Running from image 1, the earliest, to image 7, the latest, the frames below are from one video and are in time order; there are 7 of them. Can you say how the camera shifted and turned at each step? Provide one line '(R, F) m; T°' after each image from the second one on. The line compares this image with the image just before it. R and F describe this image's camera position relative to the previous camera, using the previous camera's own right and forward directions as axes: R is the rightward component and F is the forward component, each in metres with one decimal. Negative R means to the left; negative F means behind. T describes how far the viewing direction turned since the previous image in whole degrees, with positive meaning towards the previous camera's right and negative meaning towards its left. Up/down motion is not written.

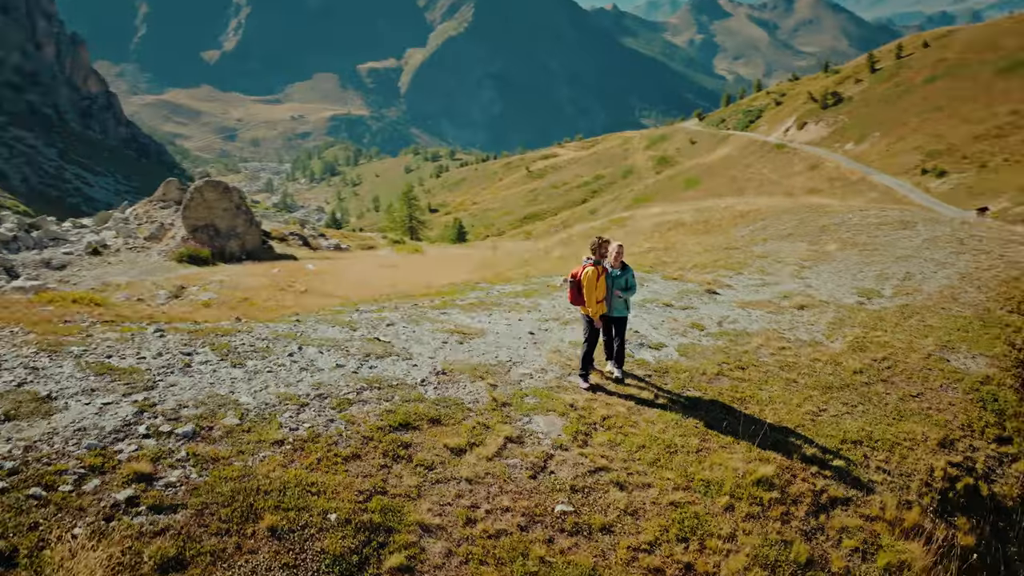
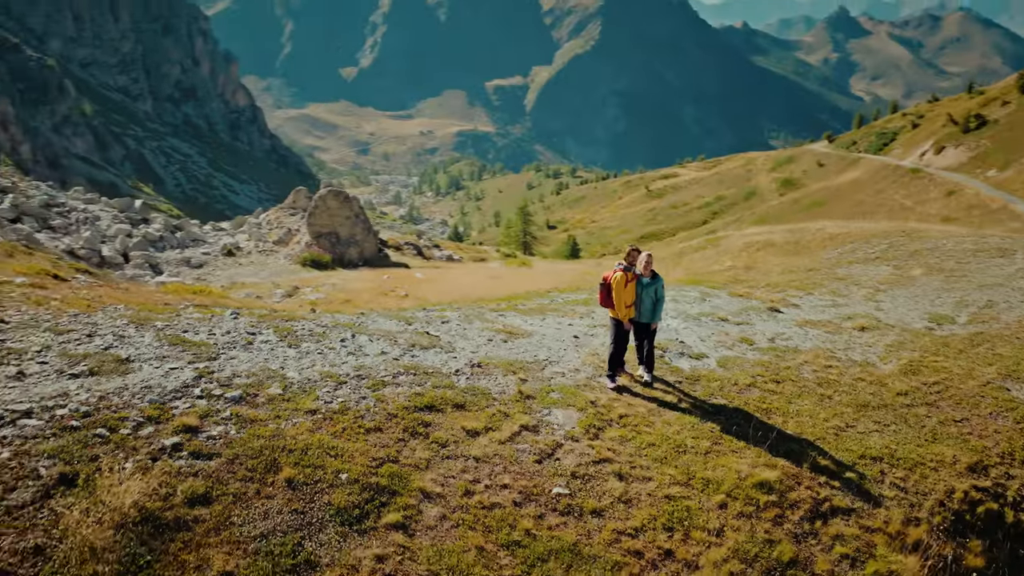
(+0.9, -0.5) m; -9°
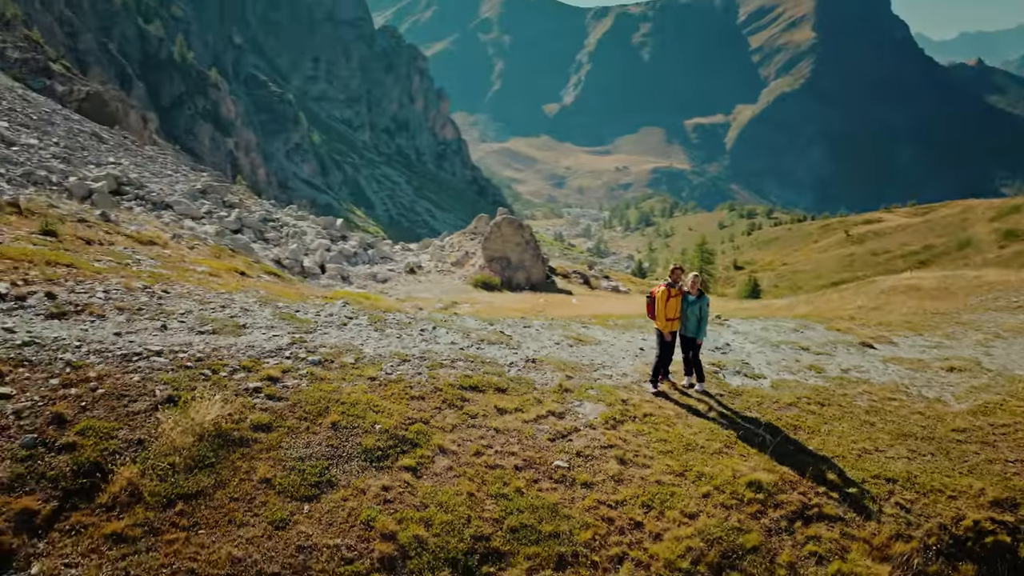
(+1.7, -1.0) m; -14°
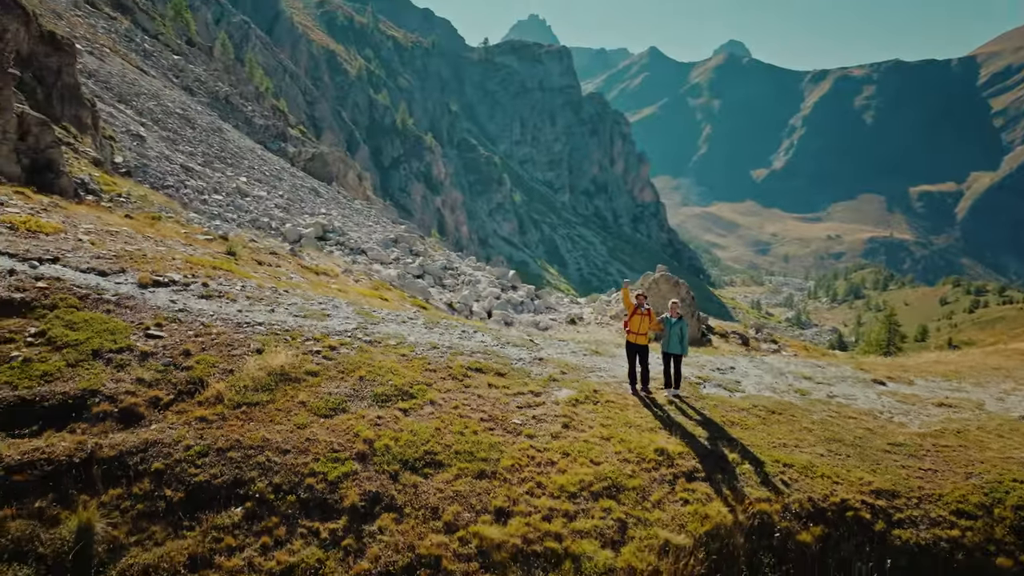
(+2.9, -2.6) m; -14°
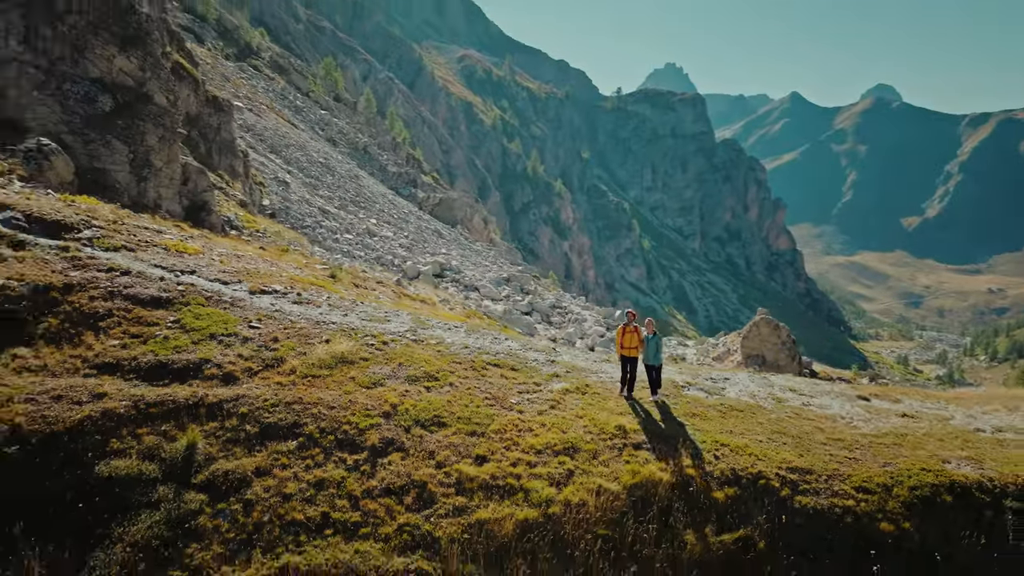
(+2.2, -2.9) m; -10°
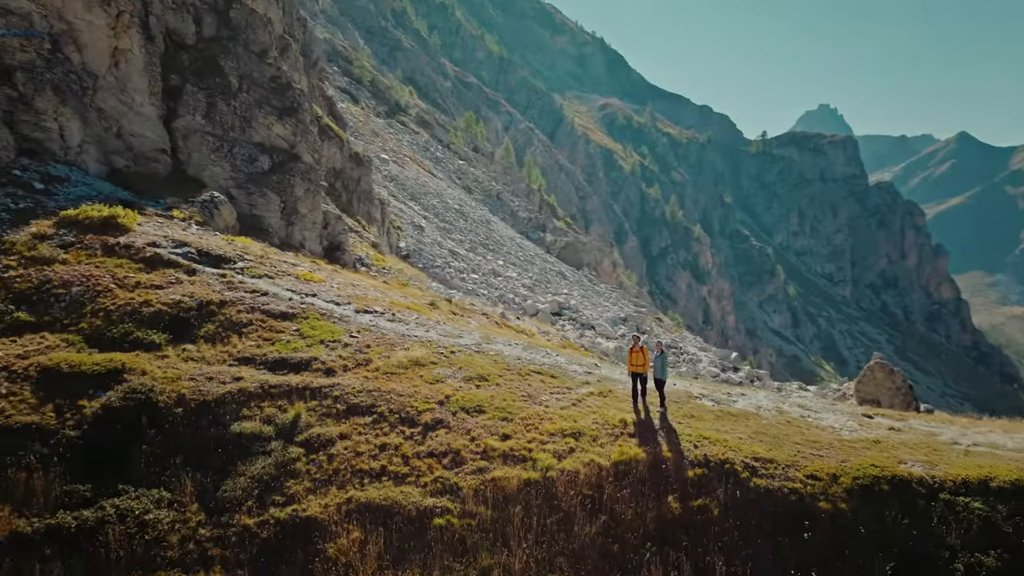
(+2.4, -3.4) m; -10°
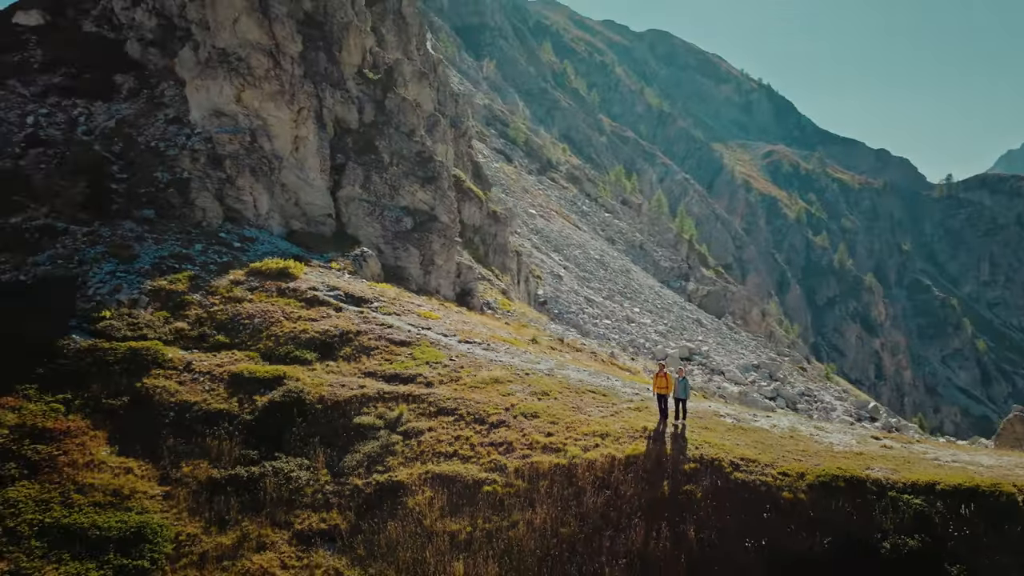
(+3.1, -4.7) m; -12°
